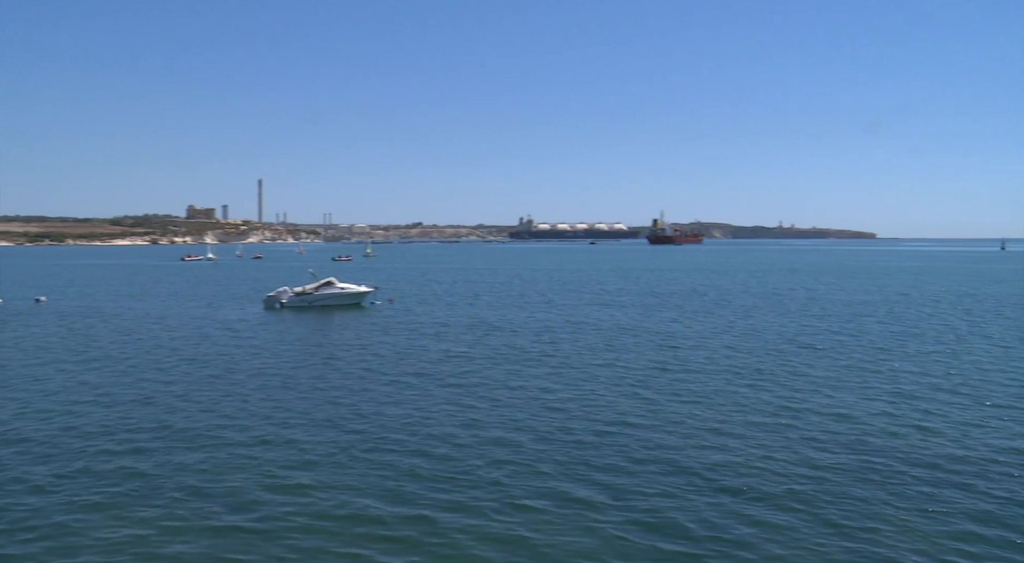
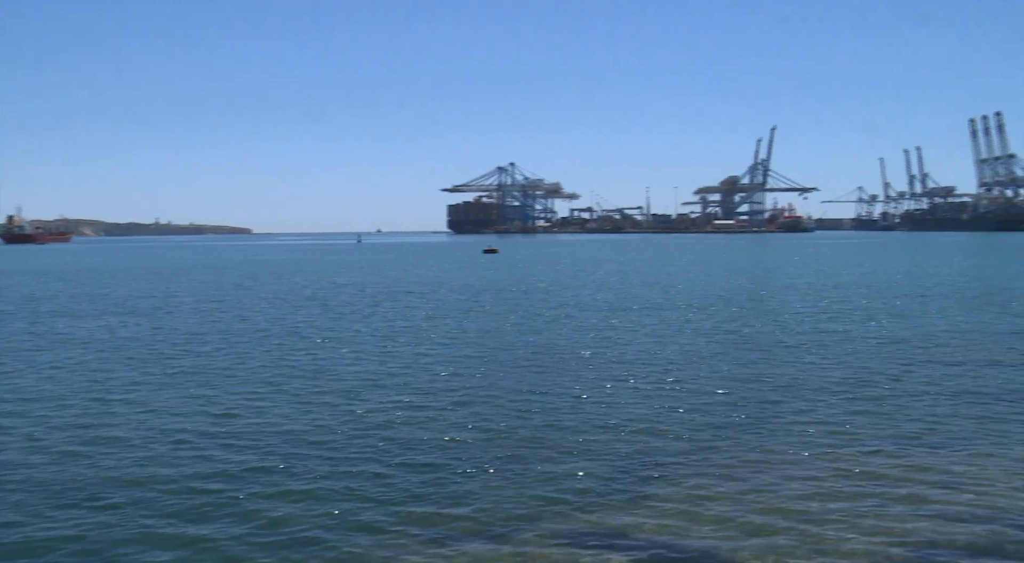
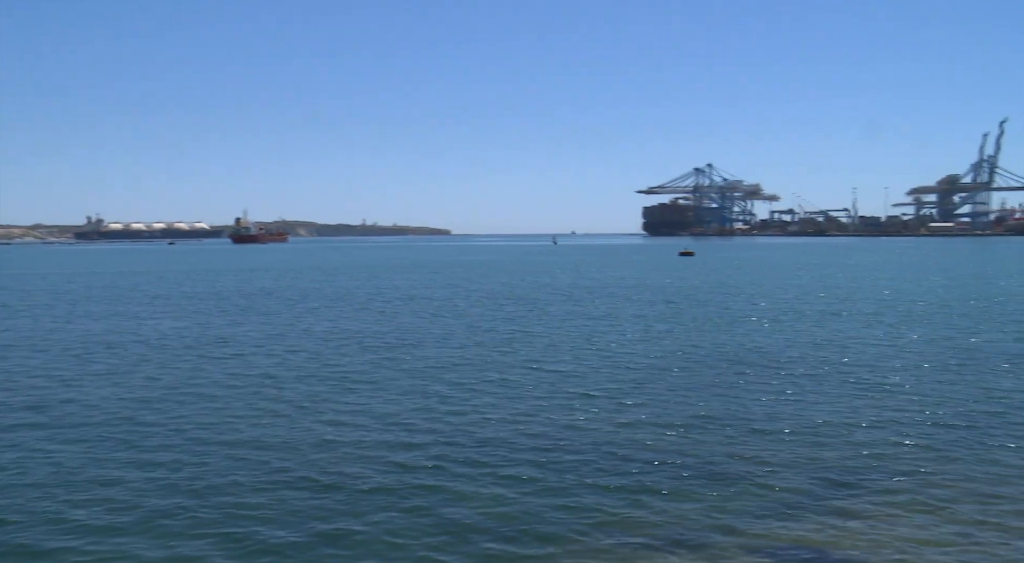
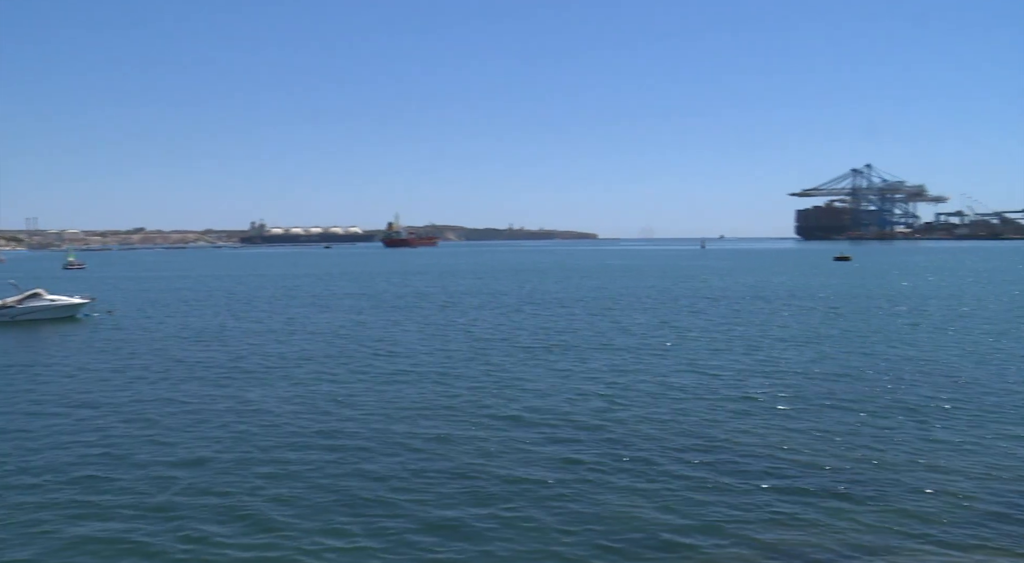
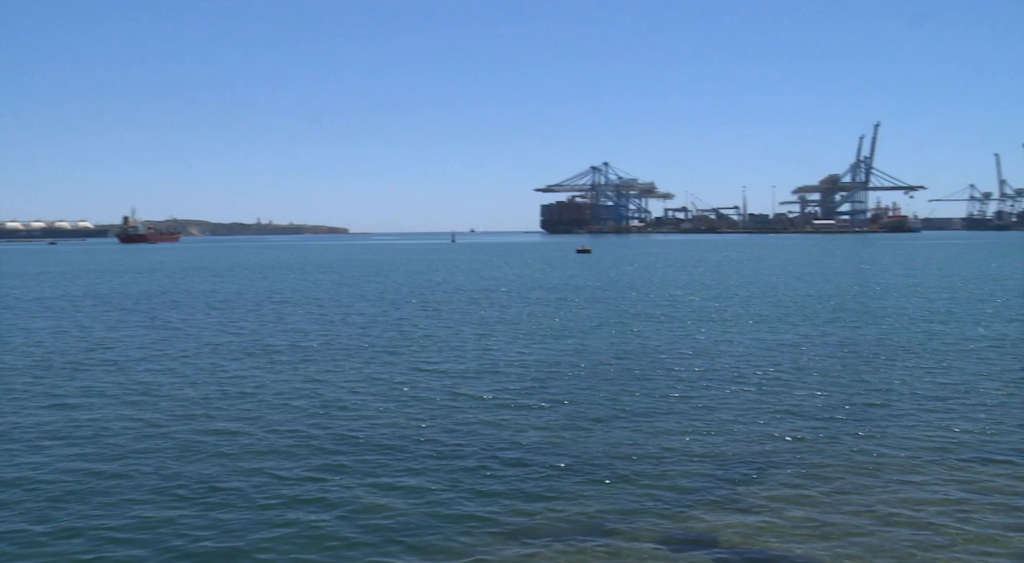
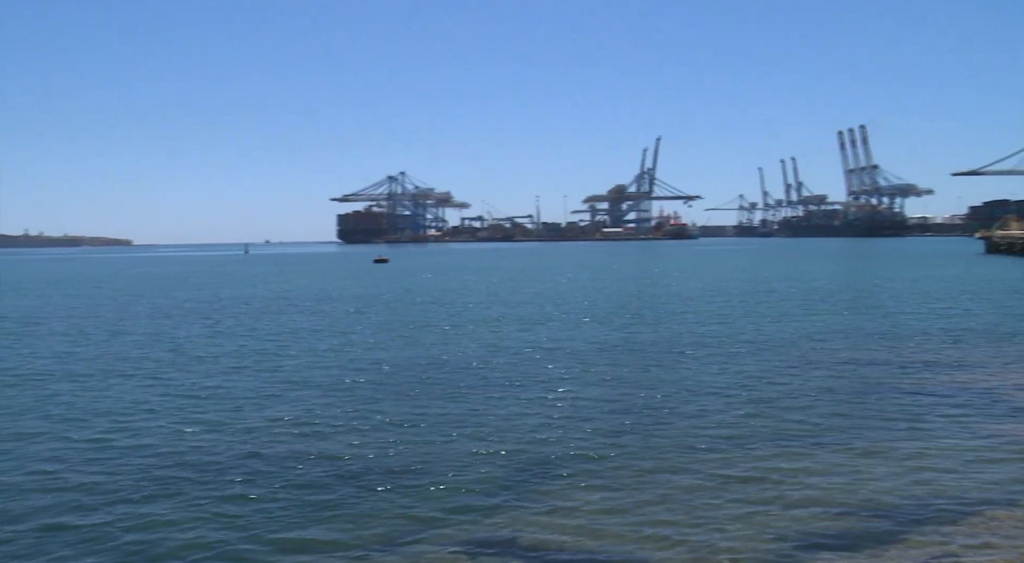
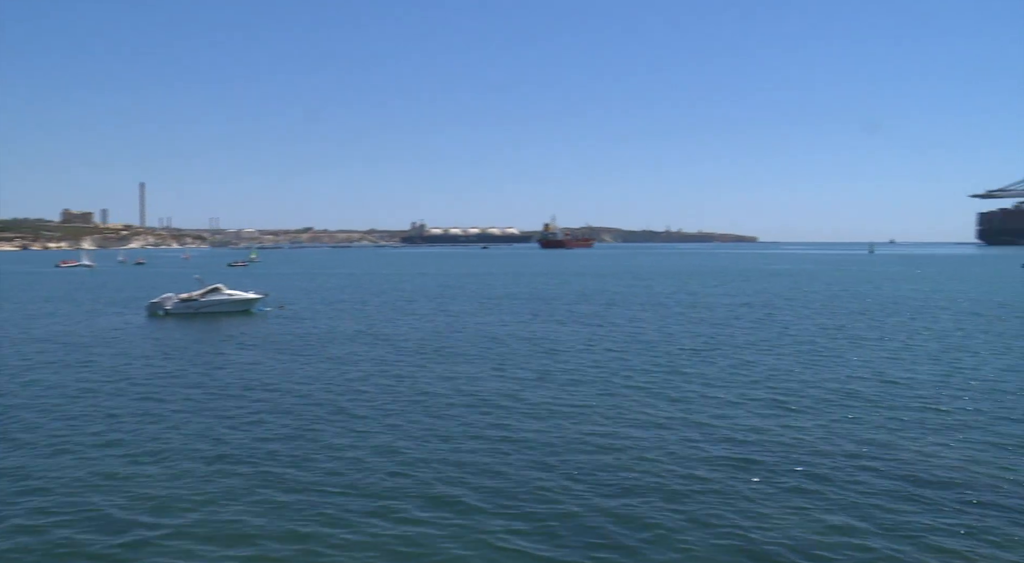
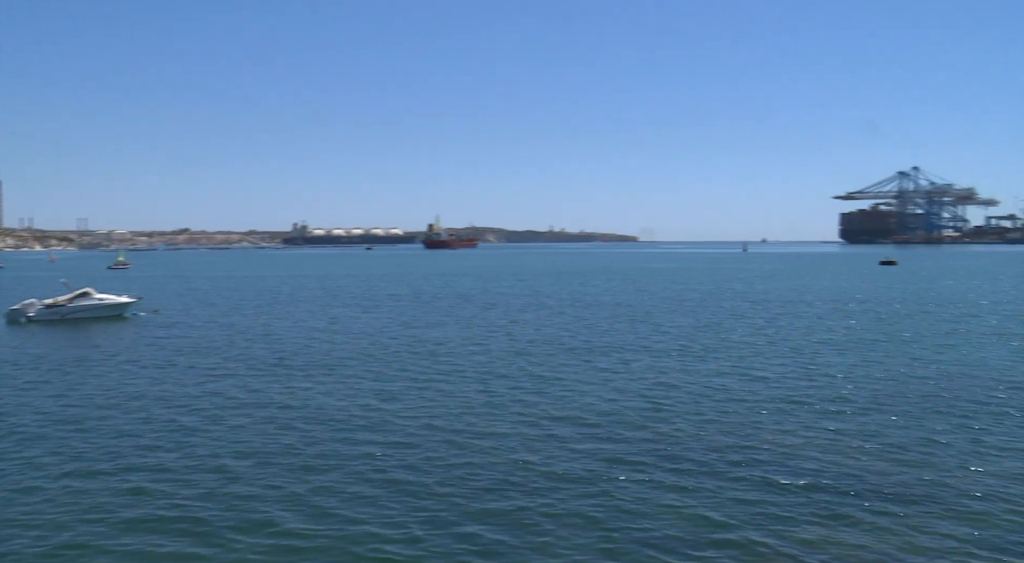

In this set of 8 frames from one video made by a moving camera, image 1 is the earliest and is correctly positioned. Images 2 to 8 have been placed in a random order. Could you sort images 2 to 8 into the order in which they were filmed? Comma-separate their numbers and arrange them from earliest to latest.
7, 8, 4, 3, 5, 2, 6
